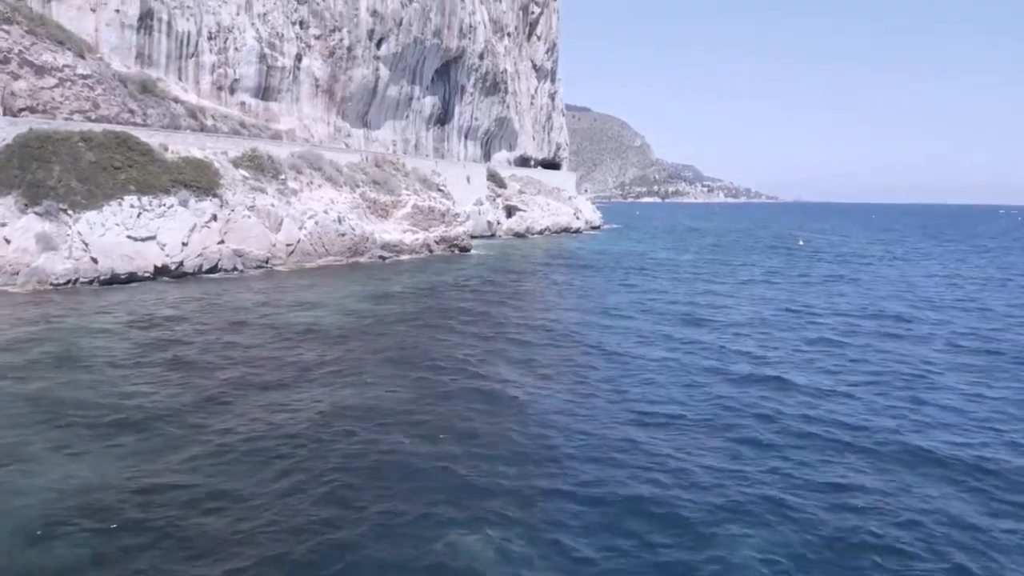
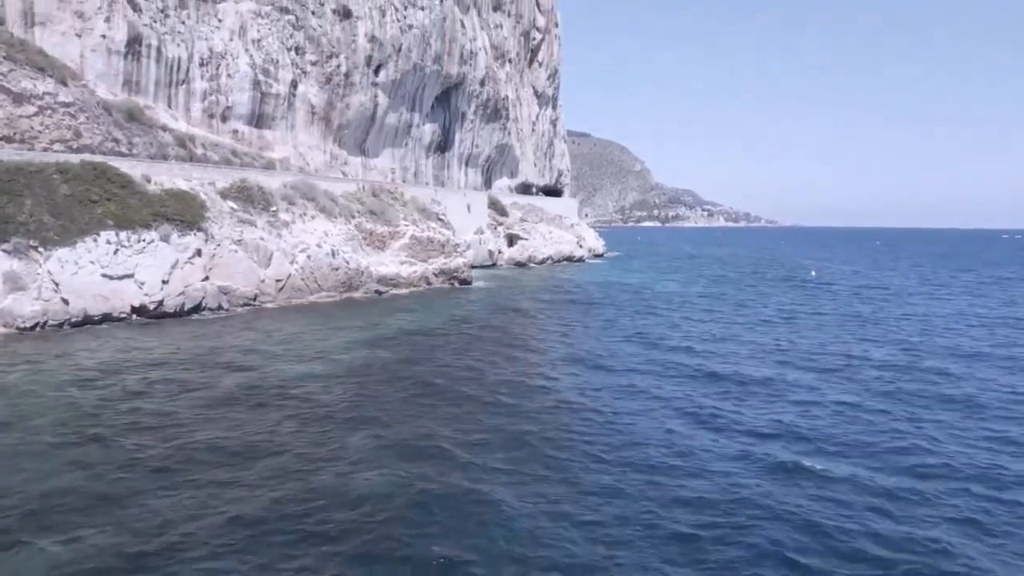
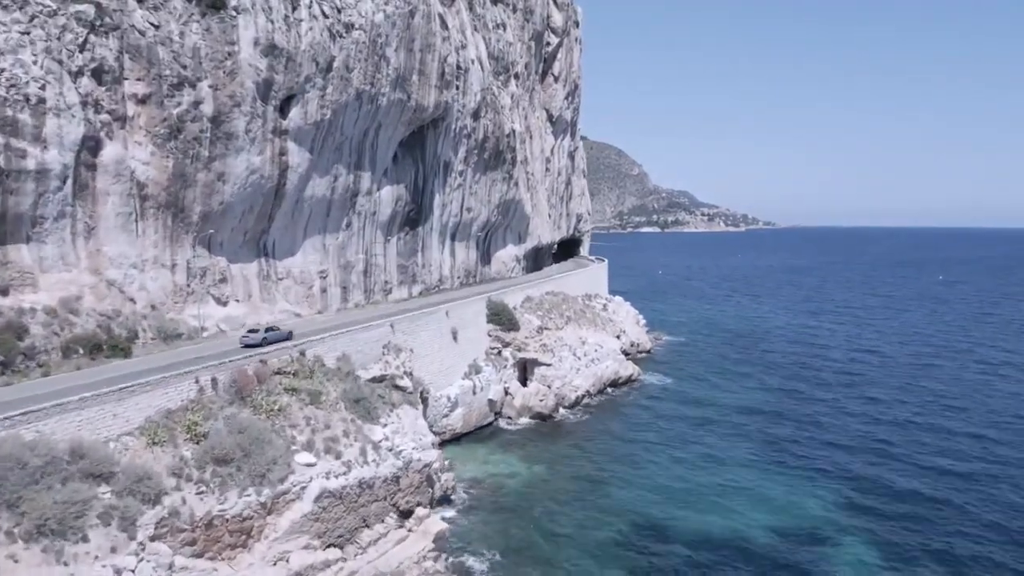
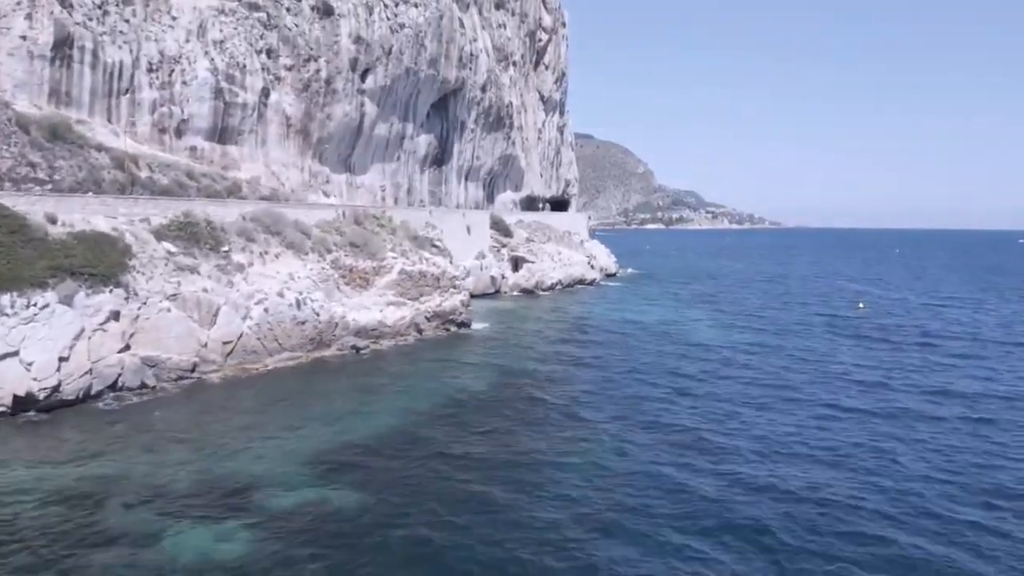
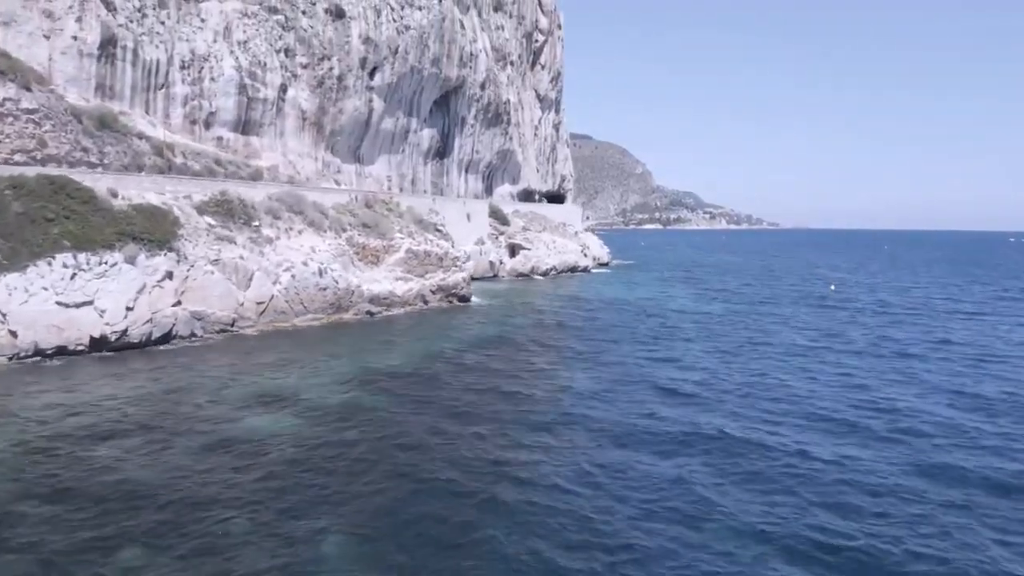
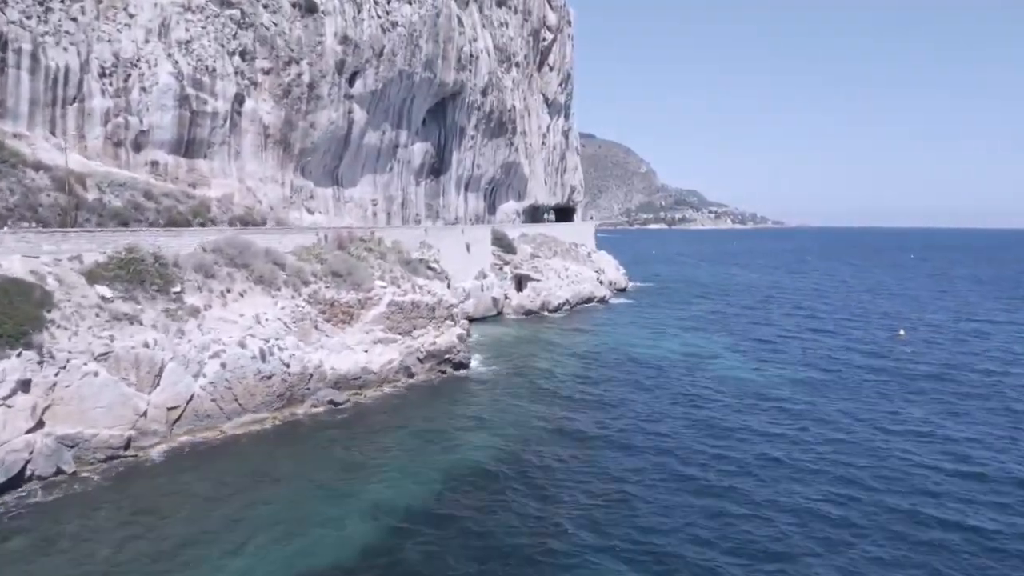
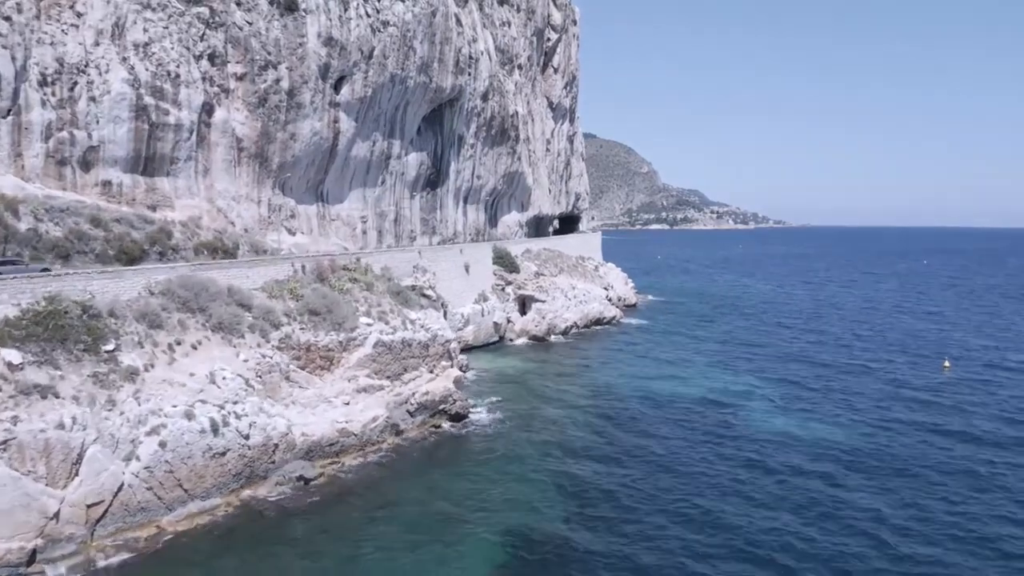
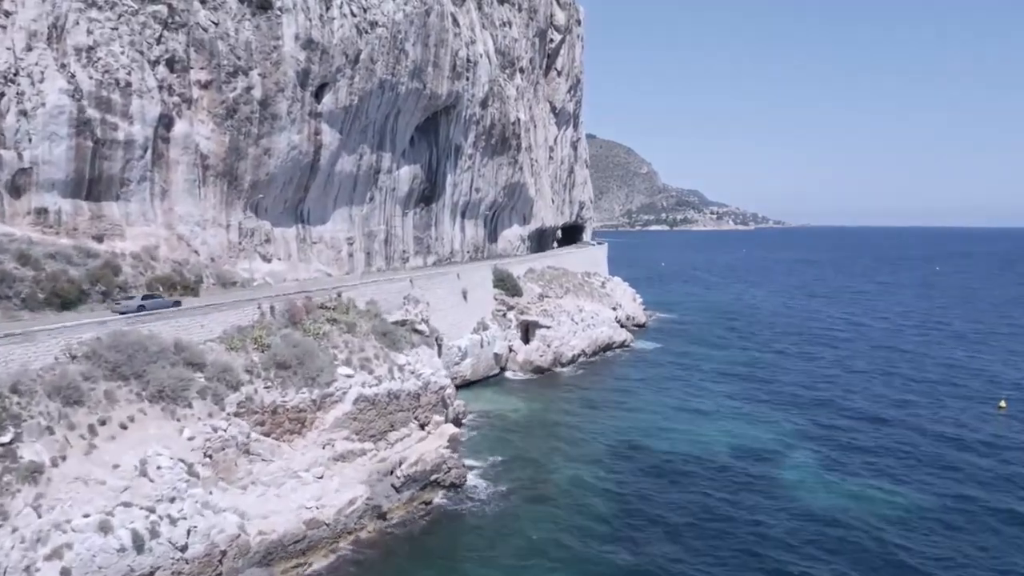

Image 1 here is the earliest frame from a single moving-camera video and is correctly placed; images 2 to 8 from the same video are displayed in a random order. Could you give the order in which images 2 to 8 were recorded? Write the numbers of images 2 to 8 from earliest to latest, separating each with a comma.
2, 5, 4, 6, 7, 8, 3
